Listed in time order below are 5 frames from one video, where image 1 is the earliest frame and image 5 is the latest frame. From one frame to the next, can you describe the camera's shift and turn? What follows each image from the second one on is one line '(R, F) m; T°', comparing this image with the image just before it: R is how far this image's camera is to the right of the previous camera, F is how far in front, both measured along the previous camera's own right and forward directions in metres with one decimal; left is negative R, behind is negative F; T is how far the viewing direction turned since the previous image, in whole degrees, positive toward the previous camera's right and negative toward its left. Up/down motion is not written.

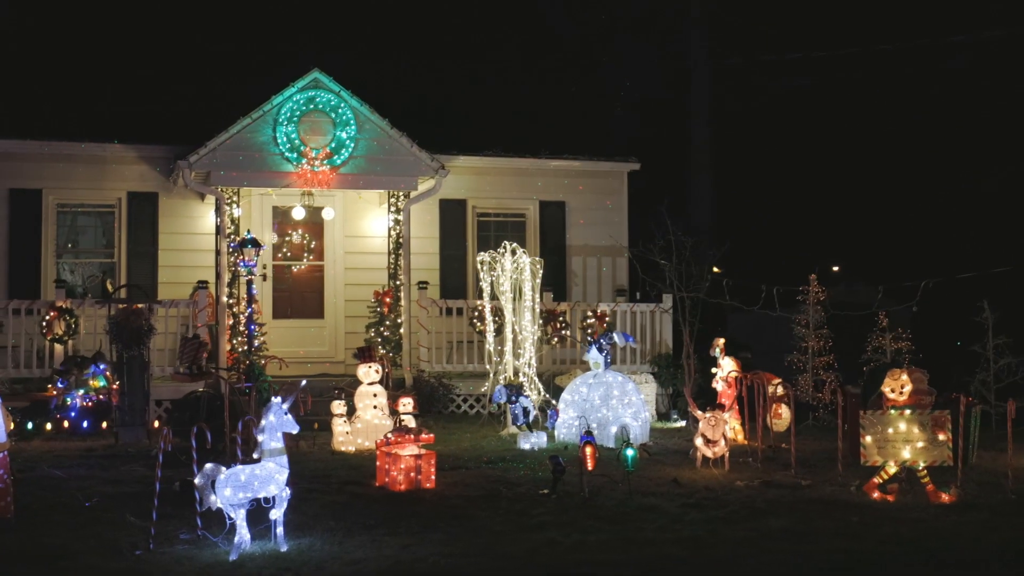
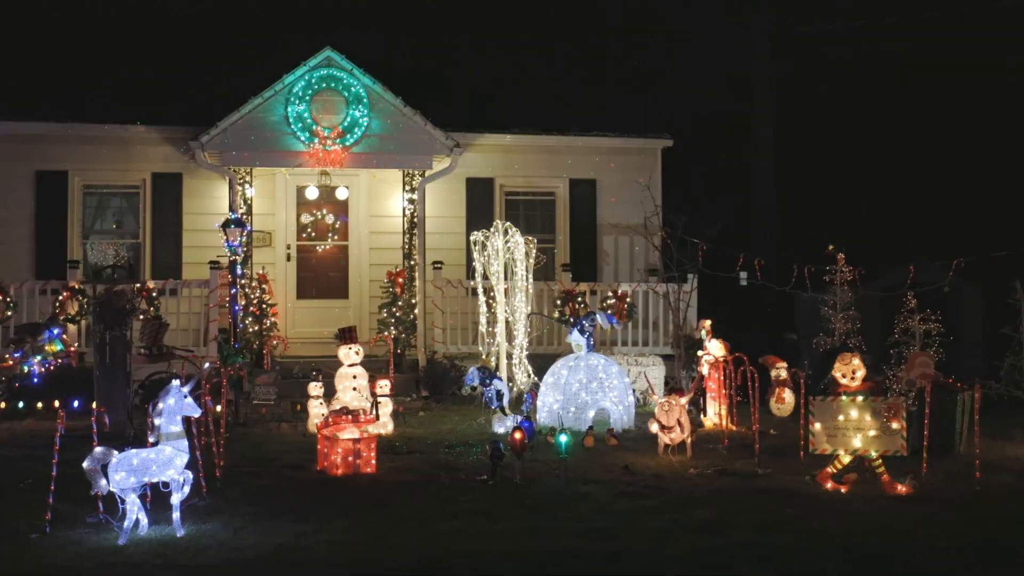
(+1.0, +0.3) m; -4°
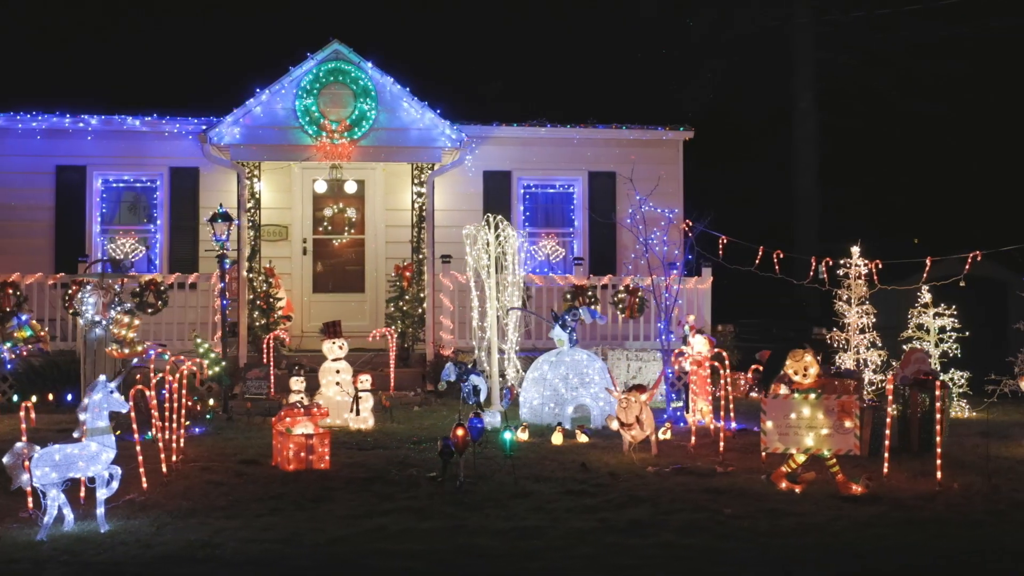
(+0.7, +0.1) m; -2°
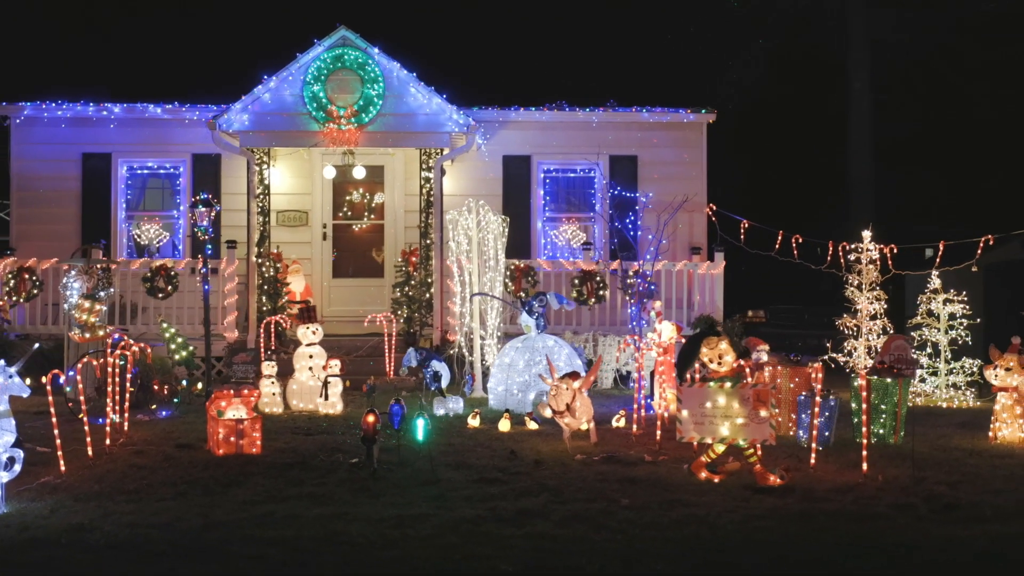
(+1.0, +0.1) m; -3°
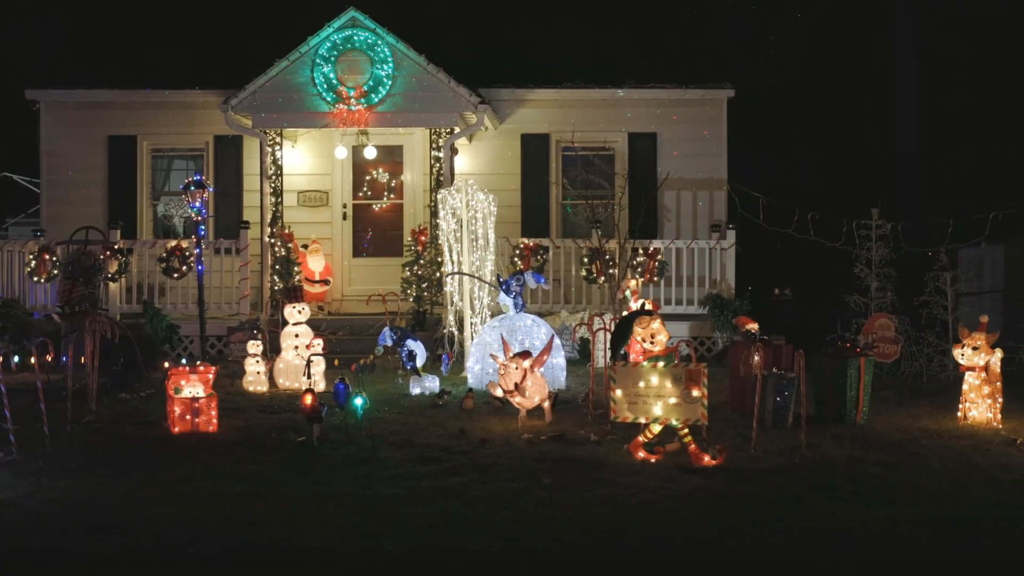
(+0.8, 0.0) m; -3°
